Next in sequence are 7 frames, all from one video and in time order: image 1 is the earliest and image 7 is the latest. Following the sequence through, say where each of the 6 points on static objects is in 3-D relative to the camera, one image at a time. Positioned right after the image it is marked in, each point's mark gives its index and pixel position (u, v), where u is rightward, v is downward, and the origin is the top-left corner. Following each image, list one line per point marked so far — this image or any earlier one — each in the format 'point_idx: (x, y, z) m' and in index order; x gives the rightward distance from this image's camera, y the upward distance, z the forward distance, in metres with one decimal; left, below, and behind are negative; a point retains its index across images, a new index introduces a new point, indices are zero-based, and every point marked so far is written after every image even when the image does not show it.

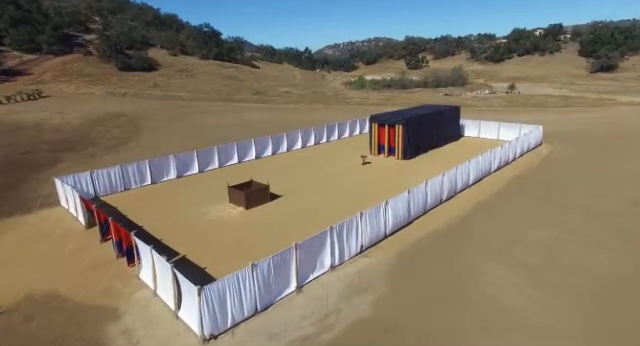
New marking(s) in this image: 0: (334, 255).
0: (+0.5, -2.6, +11.4) m
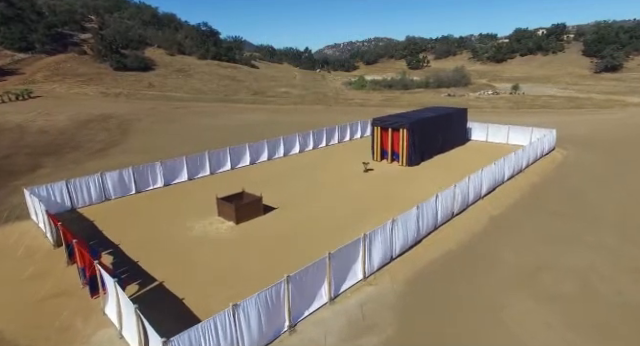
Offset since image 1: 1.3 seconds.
0: (+0.4, -3.1, +9.8) m
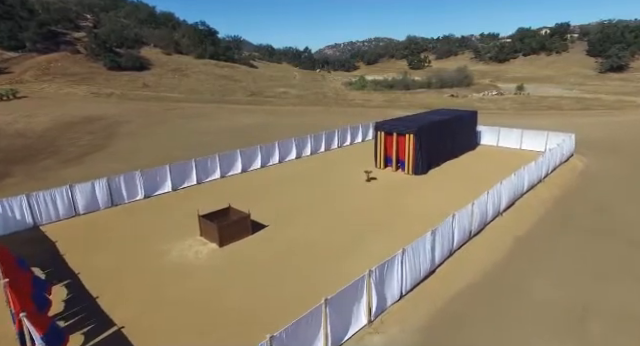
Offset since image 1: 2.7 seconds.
0: (+0.2, -3.6, +7.8) m
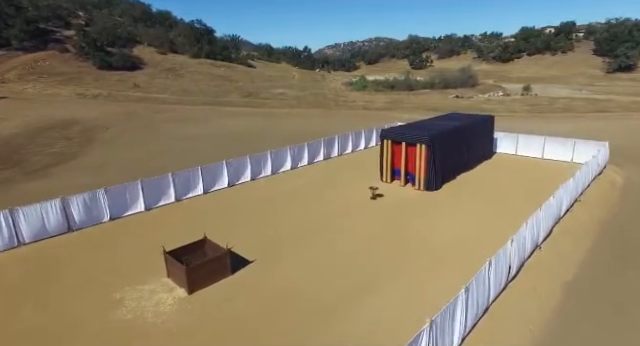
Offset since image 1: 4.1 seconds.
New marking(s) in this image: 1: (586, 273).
0: (+0.1, -4.4, +5.1) m
1: (+8.0, -3.0, +10.6) m
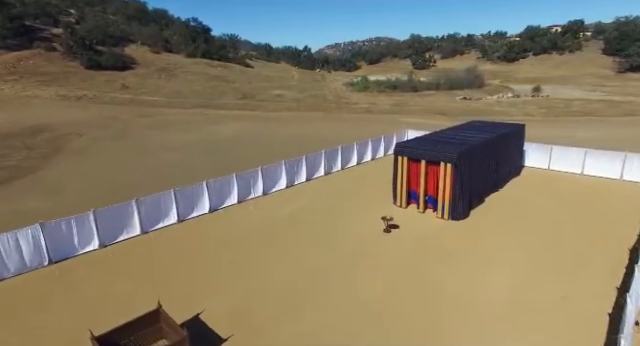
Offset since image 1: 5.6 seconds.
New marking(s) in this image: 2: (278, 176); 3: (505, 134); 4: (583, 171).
0: (+0.2, -5.4, +1.7) m
1: (+8.0, -4.0, +7.2) m
2: (-2.2, -0.2, +18.6) m
3: (+9.3, +2.0, +17.6) m
4: (+14.5, +0.1, +19.5) m
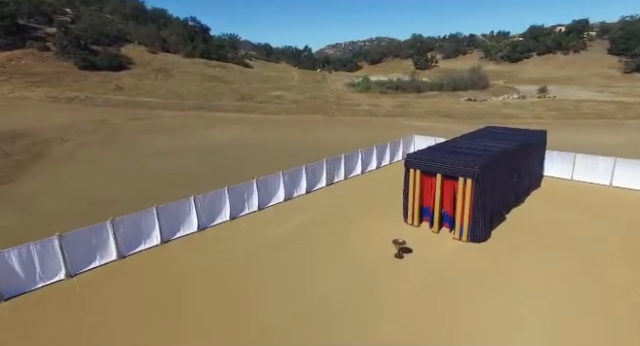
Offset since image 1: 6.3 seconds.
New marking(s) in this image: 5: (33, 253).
0: (+0.2, -6.0, 0.0) m
1: (+8.1, -4.6, +5.5) m
2: (-2.1, -0.7, +16.9) m
3: (+9.4, +1.4, +15.9) m
4: (+14.6, -0.5, +17.7) m
5: (-8.4, -2.3, +10.3) m
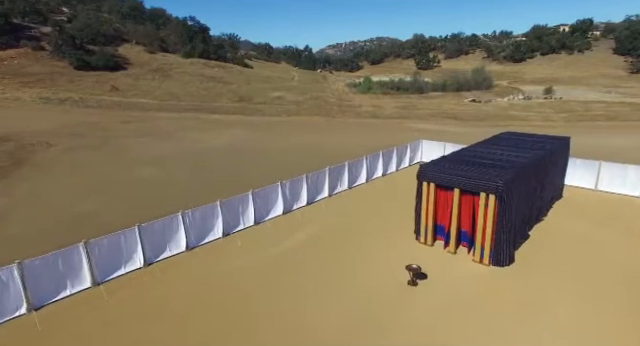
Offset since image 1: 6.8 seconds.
0: (+0.3, -6.4, -1.5) m
1: (+8.1, -5.0, +4.0) m
2: (-2.0, -1.2, +15.4) m
3: (+9.4, +0.9, +14.4) m
4: (+14.6, -0.9, +16.2) m
5: (-8.3, -2.8, +8.8) m
